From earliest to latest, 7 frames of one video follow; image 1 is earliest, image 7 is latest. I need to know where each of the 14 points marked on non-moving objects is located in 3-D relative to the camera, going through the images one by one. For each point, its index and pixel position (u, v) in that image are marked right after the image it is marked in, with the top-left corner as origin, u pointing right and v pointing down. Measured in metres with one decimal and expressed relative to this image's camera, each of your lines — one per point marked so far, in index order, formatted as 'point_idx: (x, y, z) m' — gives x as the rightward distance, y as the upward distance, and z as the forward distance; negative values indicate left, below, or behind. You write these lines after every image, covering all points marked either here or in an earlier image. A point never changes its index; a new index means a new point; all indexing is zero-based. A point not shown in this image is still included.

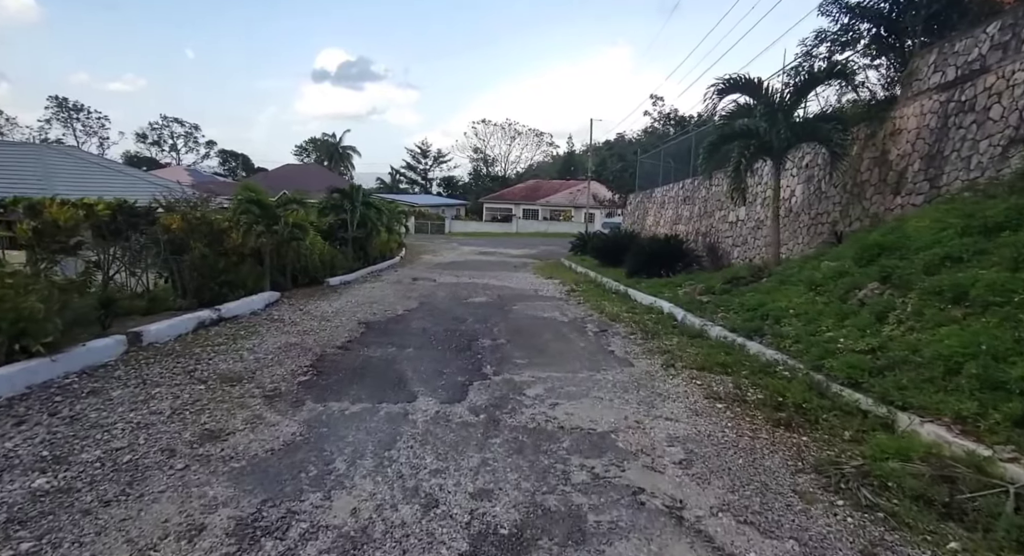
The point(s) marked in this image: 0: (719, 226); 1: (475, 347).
0: (+5.1, +1.3, +13.3) m
1: (-0.4, -0.7, +5.5) m
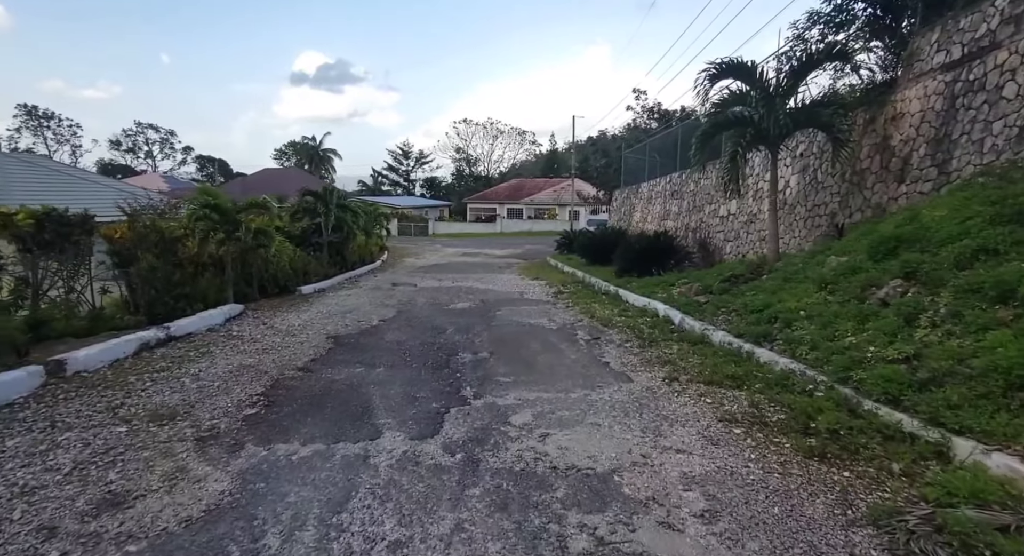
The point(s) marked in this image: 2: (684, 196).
0: (+4.7, +1.3, +12.9) m
1: (-0.5, -0.8, +4.9) m
2: (+4.6, +2.1, +14.6) m
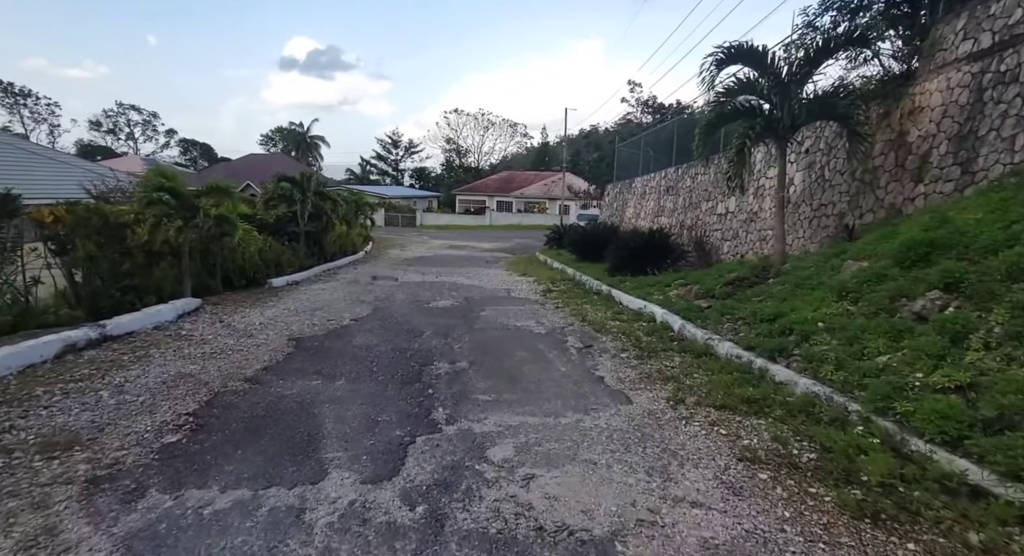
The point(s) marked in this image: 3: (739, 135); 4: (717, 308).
0: (+4.4, +1.3, +12.3) m
1: (-0.7, -0.8, +4.3) m
2: (+4.3, +2.2, +14.0) m
3: (+2.9, +1.8, +7.0) m
4: (+2.3, -0.3, +6.2) m
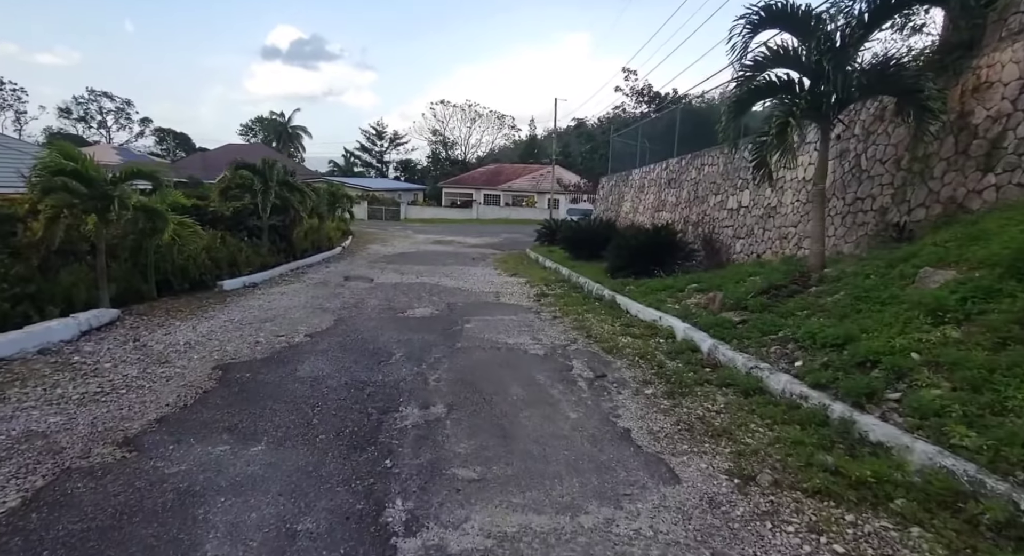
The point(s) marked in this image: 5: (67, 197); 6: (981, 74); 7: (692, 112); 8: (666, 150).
0: (+4.2, +1.3, +11.2) m
1: (-0.7, -0.9, +3.1) m
2: (+4.0, +2.2, +12.9) m
3: (+2.8, +1.7, +5.9) m
4: (+2.2, -0.4, +5.0) m
5: (-4.4, +0.8, +5.4) m
6: (+5.1, +2.2, +5.9) m
7: (+4.3, +4.0, +13.1) m
8: (+4.2, +3.5, +15.0) m
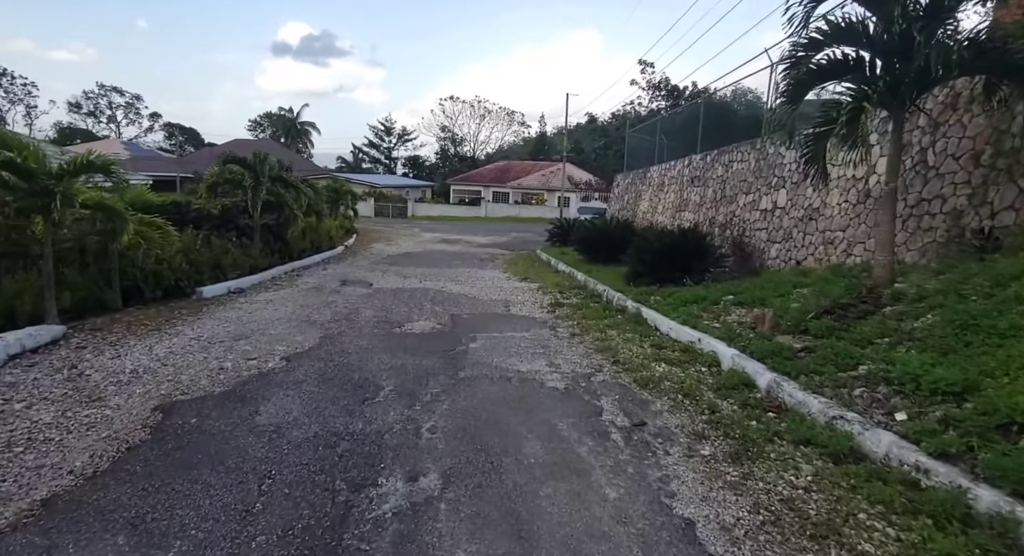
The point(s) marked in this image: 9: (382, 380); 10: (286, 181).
0: (+4.4, +1.2, +10.2) m
1: (-0.6, -1.0, +2.2) m
2: (+4.3, +2.0, +11.9) m
3: (+3.0, +1.6, +4.9) m
4: (+2.3, -0.6, +4.1) m
5: (-4.2, +0.7, +4.6) m
6: (+5.2, +2.0, +4.9) m
7: (+4.5, +3.8, +12.1) m
8: (+4.5, +3.4, +14.0) m
9: (-1.0, -0.8, +4.2) m
10: (-4.4, +1.9, +10.7) m
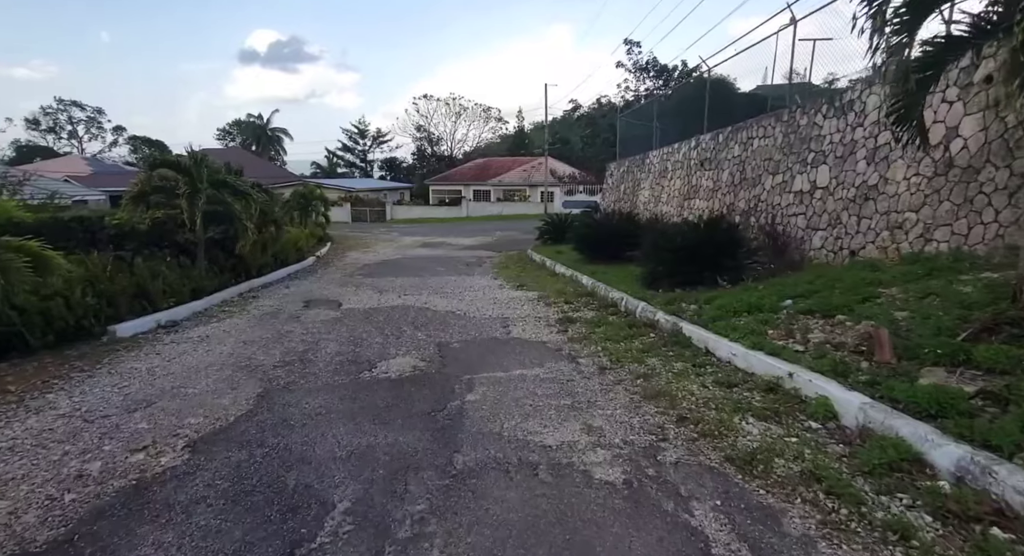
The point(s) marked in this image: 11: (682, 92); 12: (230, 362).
0: (+4.2, +1.3, +8.8) m
1: (-0.4, -1.2, +0.6) m
2: (+4.0, +2.1, +10.5) m
3: (+2.9, +1.6, +3.4) m
4: (+2.4, -0.6, +2.6) m
5: (-4.2, +0.3, +2.9) m
6: (+5.2, +2.1, +3.5) m
7: (+4.2, +3.9, +10.6) m
8: (+4.1, +3.5, +12.6) m
9: (-0.9, -1.0, +2.6) m
10: (-4.6, +1.5, +9.0) m
11: (+4.0, +4.3, +12.8) m
12: (-2.6, -0.8, +5.0) m
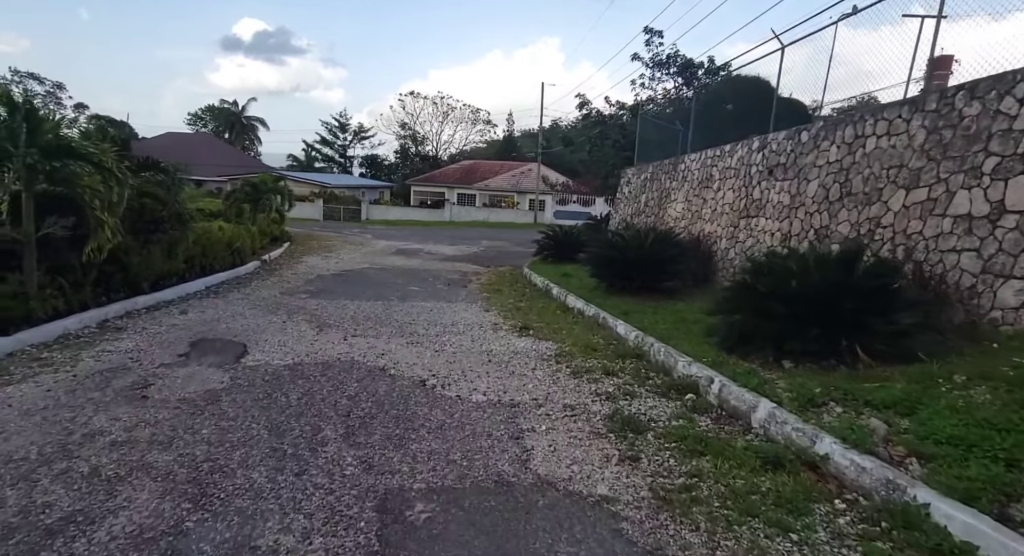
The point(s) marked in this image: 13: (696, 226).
0: (+4.3, +0.6, +5.9) m
1: (-0.1, -1.5, -2.5) m
2: (+4.1, +1.4, +7.6) m
3: (+3.3, +1.0, +0.5) m
4: (+2.7, -1.1, -0.4) m
5: (-3.9, +0.1, -0.3) m
6: (+5.5, +1.5, +0.6) m
7: (+4.4, +3.2, +7.7) m
8: (+4.2, +2.8, +9.7) m
9: (-0.6, -1.3, -0.5) m
10: (-4.5, +1.3, +5.8) m
11: (+4.1, +3.6, +9.9) m
12: (-2.4, -1.1, +1.8) m
13: (+3.6, +1.1, +10.7) m
